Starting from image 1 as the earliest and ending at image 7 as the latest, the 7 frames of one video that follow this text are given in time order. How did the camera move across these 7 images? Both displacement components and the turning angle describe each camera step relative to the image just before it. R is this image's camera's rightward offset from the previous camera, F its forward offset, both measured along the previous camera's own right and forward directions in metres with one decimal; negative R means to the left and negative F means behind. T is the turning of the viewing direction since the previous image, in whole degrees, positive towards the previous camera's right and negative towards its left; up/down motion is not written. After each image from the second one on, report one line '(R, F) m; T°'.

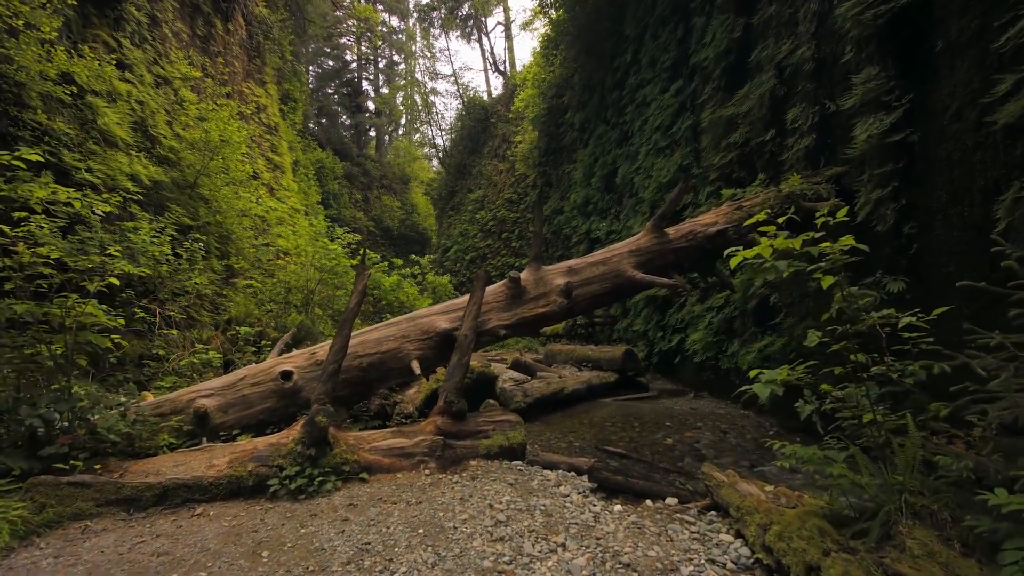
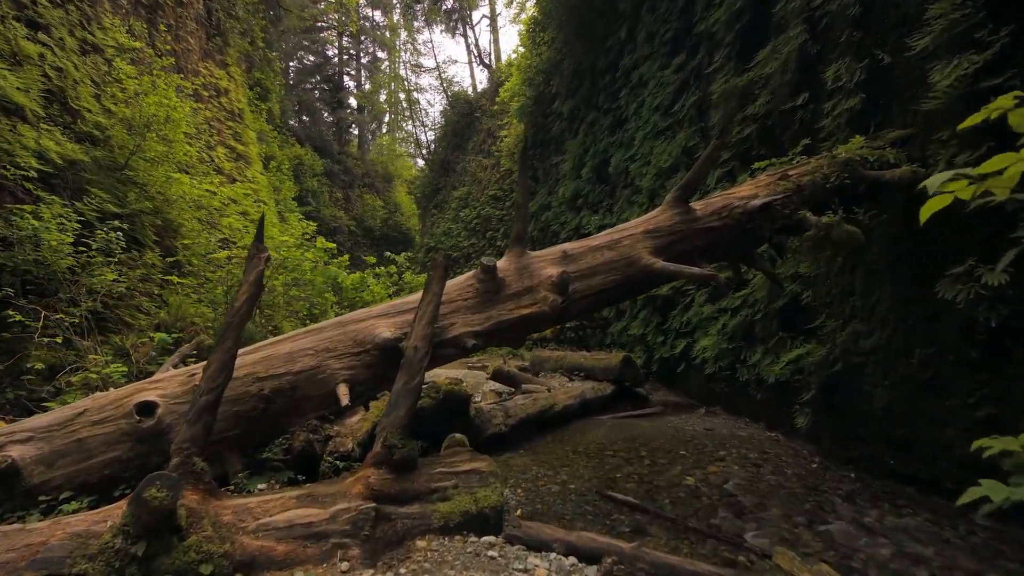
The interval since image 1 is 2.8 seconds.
(+0.1, +1.1) m; +1°
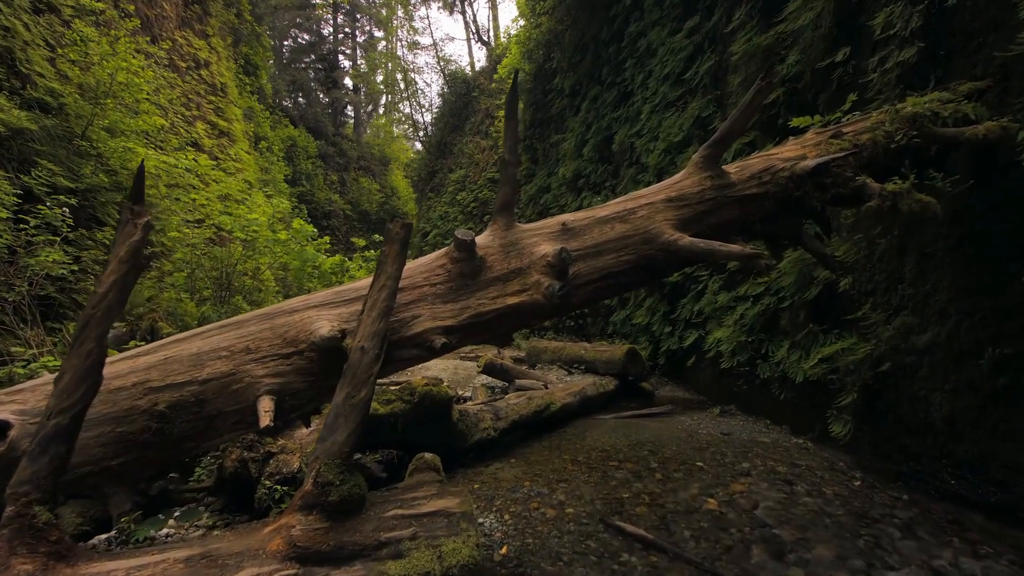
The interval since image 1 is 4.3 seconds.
(+0.1, +0.6) m; 0°
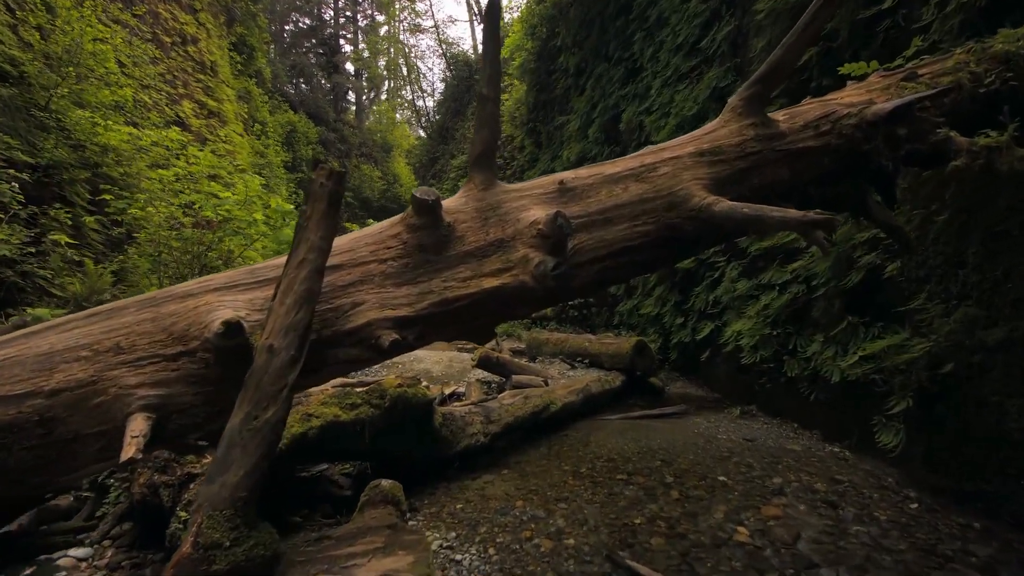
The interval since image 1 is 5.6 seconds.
(+0.1, +0.5) m; -1°
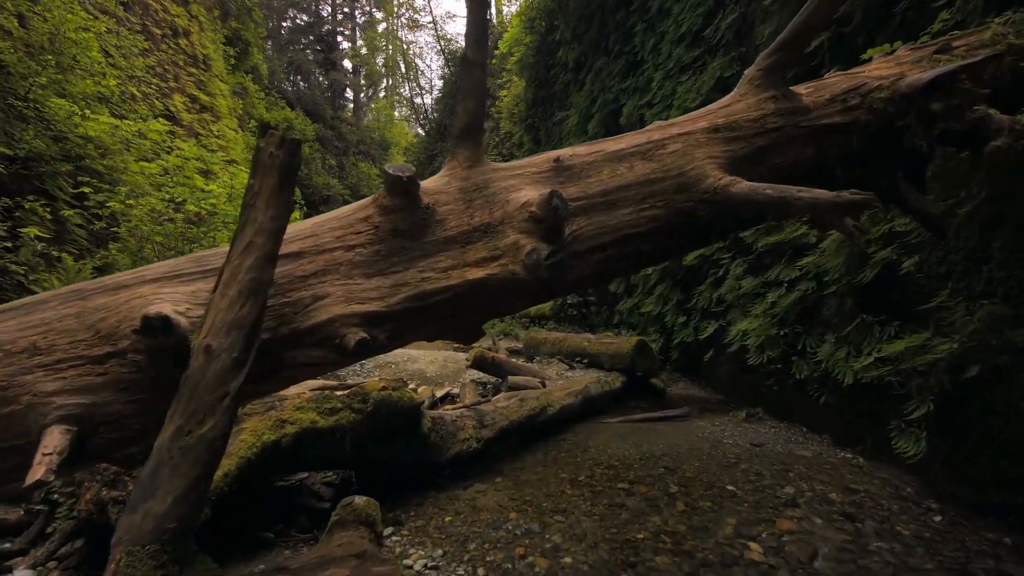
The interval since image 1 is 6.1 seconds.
(0.0, +0.2) m; 0°
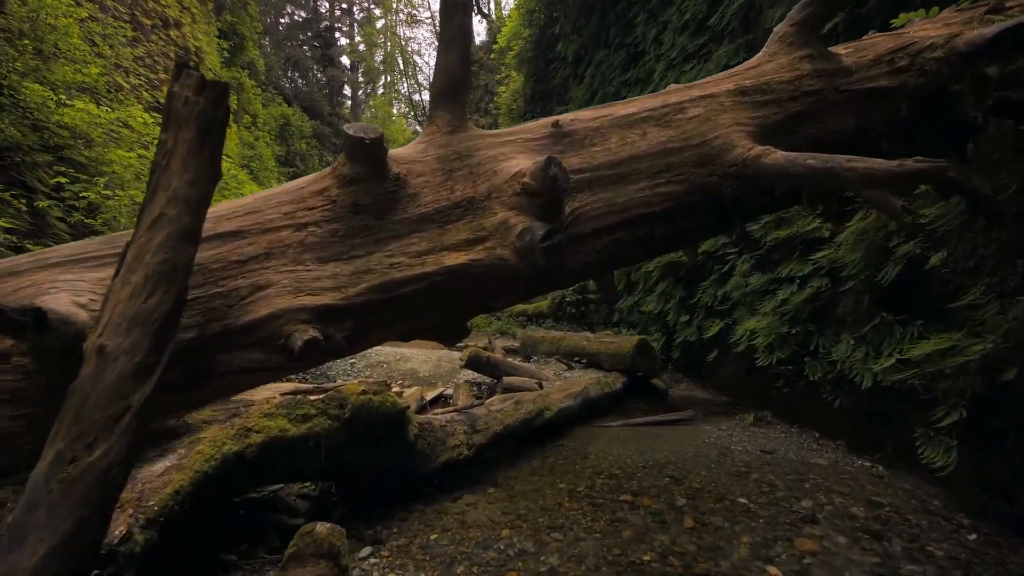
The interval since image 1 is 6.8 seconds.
(0.0, +0.2) m; 0°
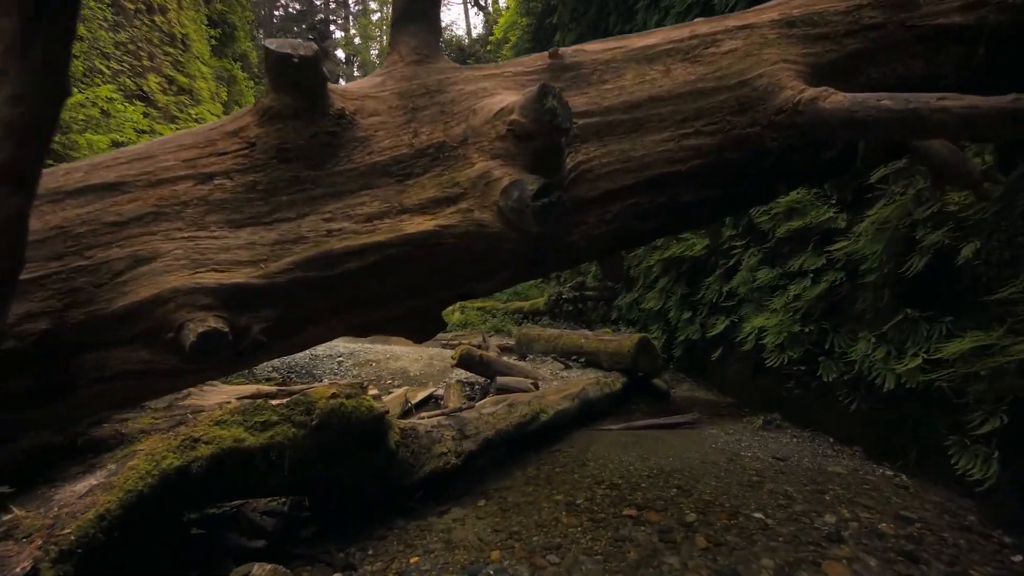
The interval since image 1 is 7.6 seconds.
(0.0, +0.3) m; 0°
